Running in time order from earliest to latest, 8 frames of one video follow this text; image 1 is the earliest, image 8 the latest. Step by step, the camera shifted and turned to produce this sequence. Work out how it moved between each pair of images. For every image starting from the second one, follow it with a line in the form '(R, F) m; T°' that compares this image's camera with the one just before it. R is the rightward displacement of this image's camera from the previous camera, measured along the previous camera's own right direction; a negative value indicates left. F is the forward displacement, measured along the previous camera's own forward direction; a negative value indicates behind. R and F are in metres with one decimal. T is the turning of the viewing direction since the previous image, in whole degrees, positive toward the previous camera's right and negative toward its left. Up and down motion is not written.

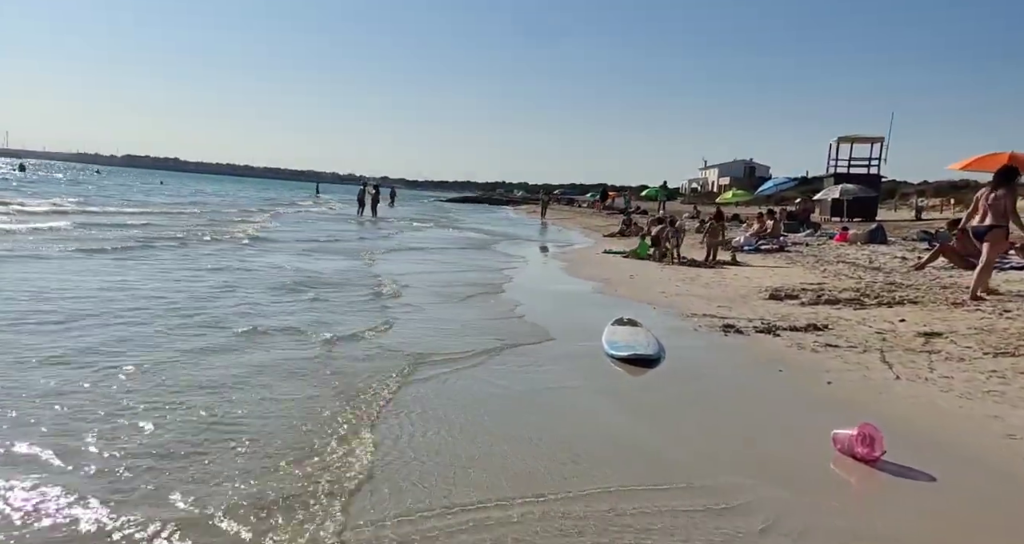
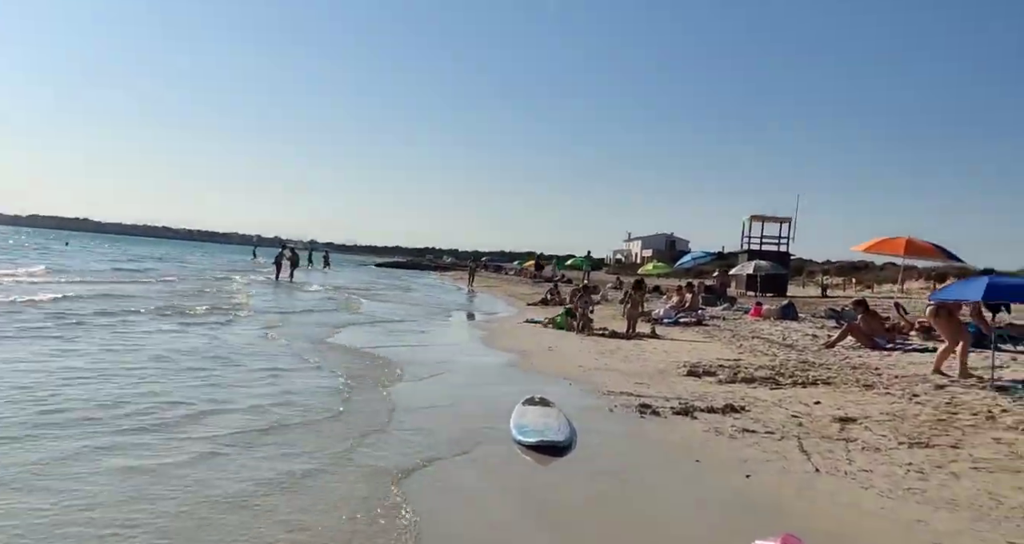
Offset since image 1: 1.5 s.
(+0.2, +0.5) m; +5°
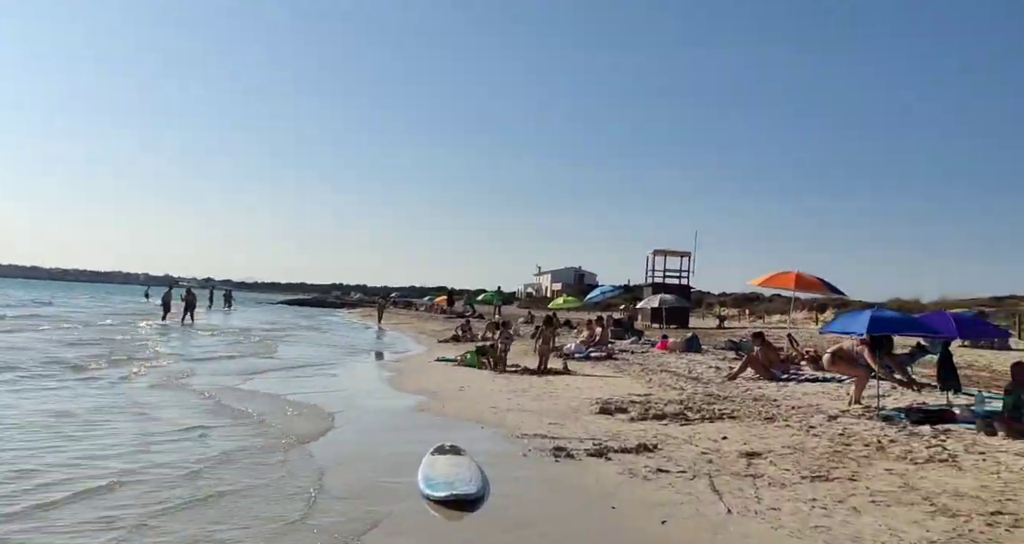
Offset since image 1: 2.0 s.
(0.0, +0.1) m; +7°
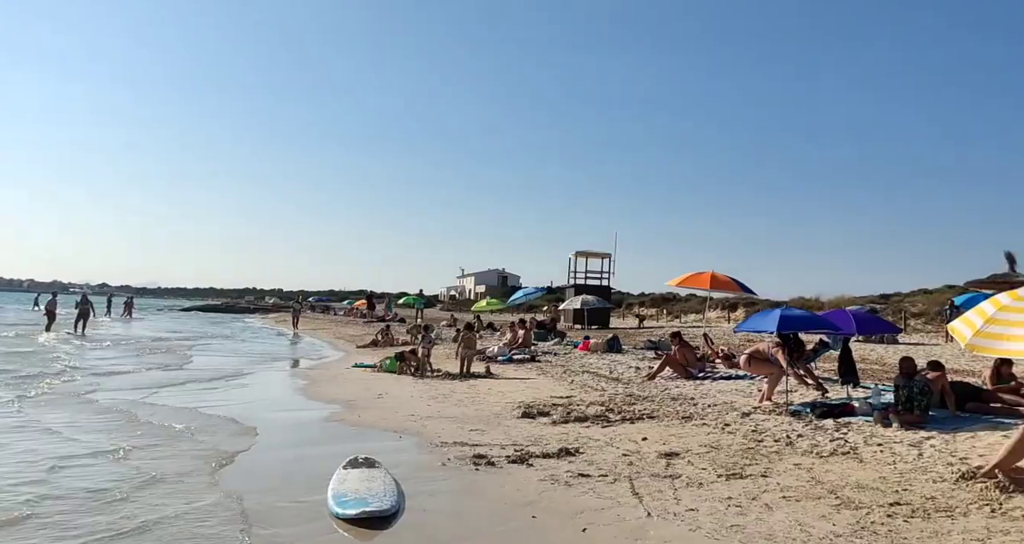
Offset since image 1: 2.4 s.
(+0.1, +0.1) m; +6°
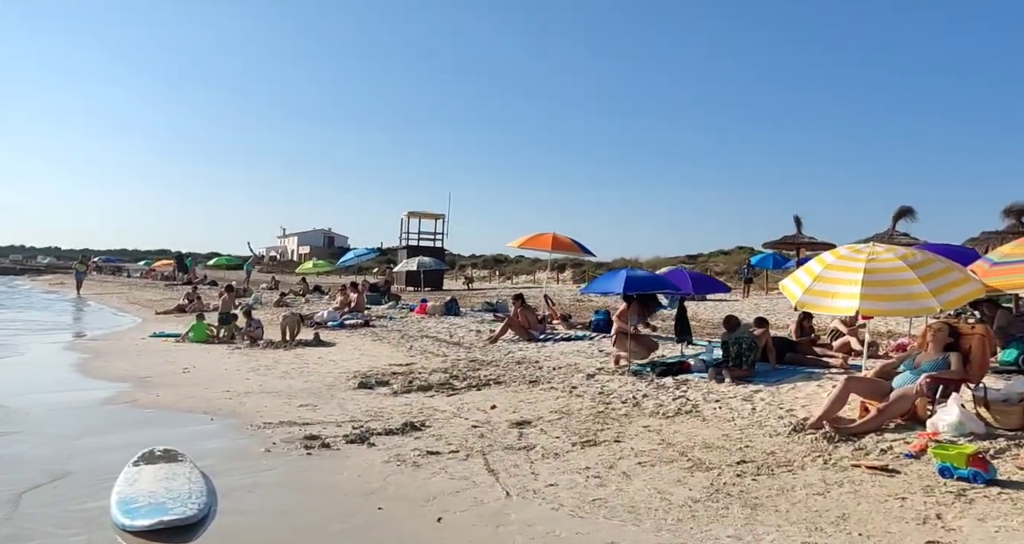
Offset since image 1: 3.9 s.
(-0.1, +0.7) m; +12°
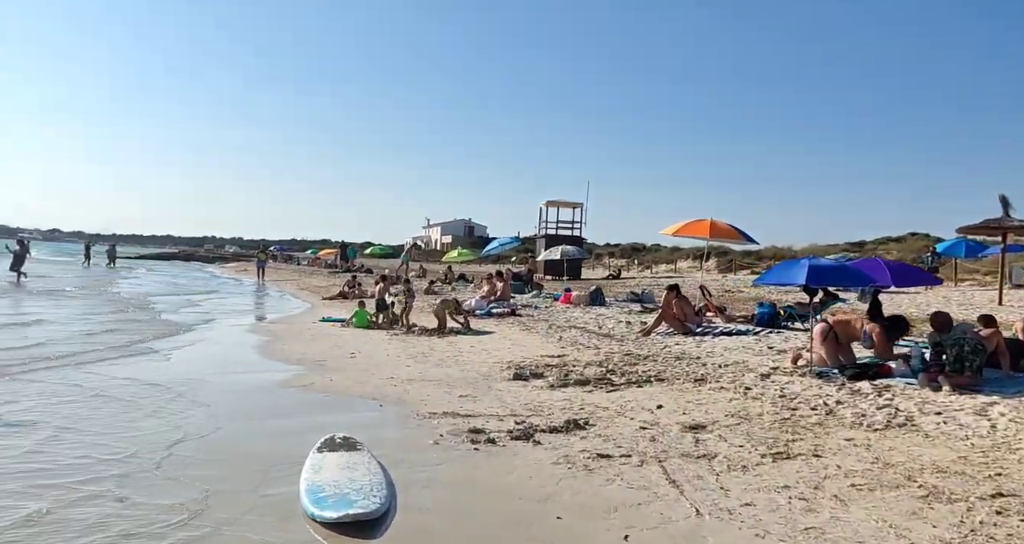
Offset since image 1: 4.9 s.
(-0.4, +0.5) m; -10°
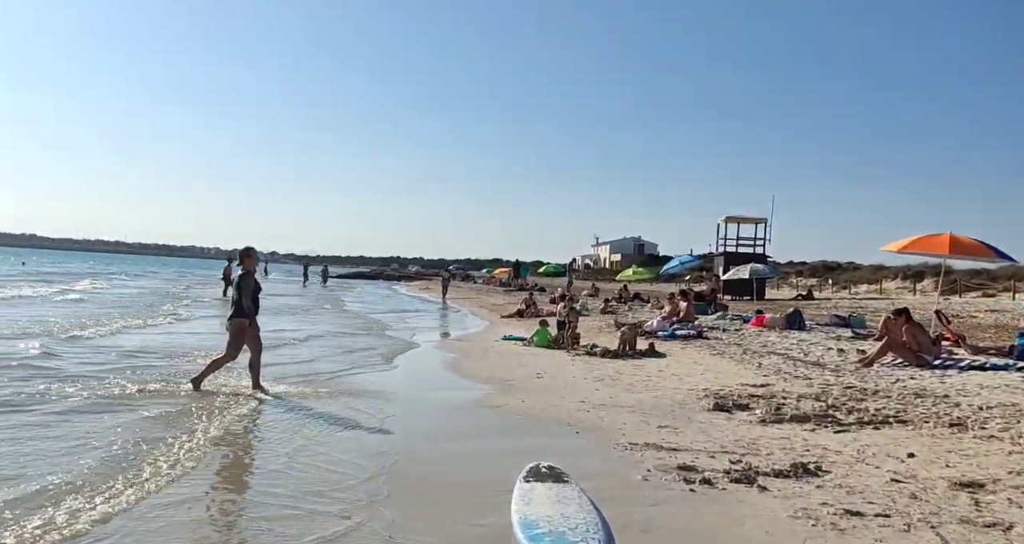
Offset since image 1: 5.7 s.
(-0.4, +0.8) m; -12°
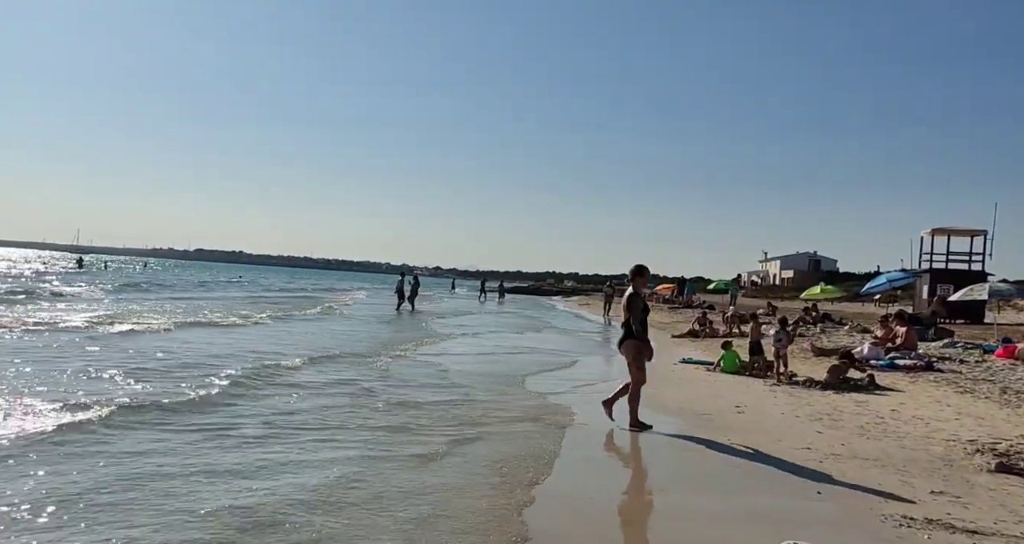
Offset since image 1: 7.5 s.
(-0.6, +1.6) m; -11°
